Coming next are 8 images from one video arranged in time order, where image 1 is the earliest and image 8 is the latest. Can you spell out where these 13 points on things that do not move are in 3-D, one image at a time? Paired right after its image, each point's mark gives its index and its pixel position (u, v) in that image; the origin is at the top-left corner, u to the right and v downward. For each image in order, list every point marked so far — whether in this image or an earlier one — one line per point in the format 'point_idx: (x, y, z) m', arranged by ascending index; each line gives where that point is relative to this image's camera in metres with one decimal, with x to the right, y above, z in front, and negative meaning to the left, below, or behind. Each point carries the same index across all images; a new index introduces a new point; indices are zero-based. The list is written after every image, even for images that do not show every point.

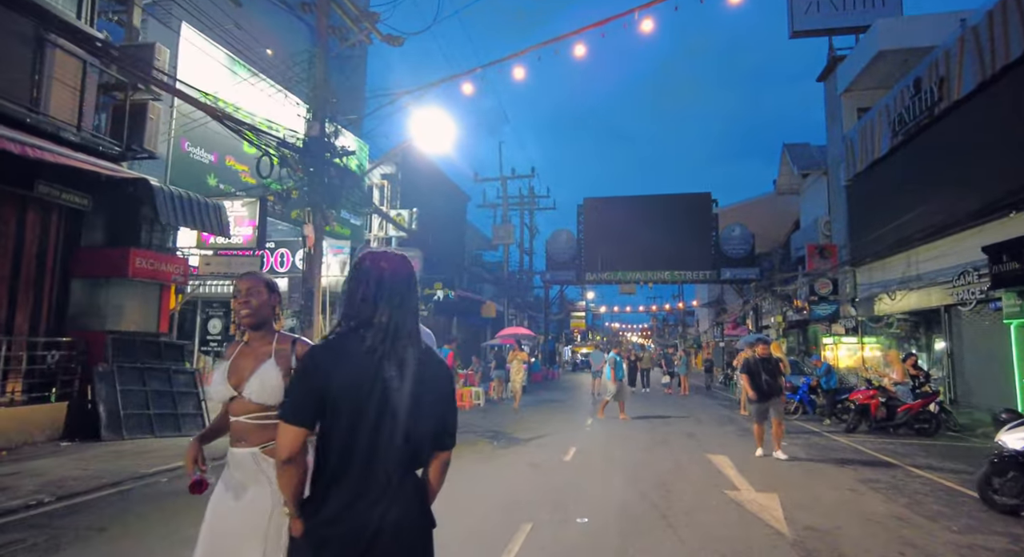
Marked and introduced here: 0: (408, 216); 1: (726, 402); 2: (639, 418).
0: (-3.7, +2.2, +19.5) m
1: (+6.9, -4.0, +18.6) m
2: (+3.0, -3.2, +13.1) m
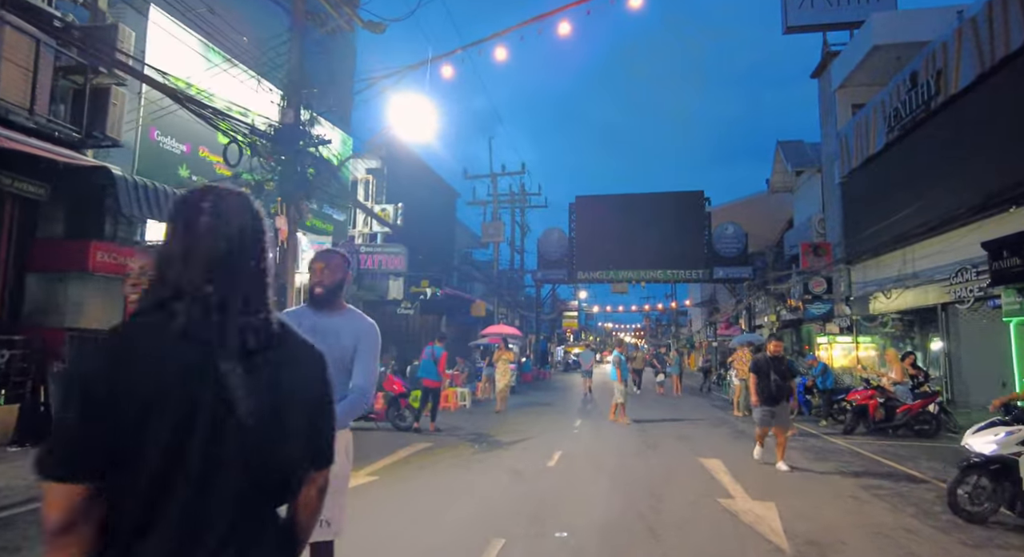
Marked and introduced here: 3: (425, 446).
0: (-4.0, +2.3, +19.0) m
1: (+6.5, -3.9, +18.1) m
2: (+2.7, -3.1, +12.6) m
3: (-1.3, -2.6, +8.8) m
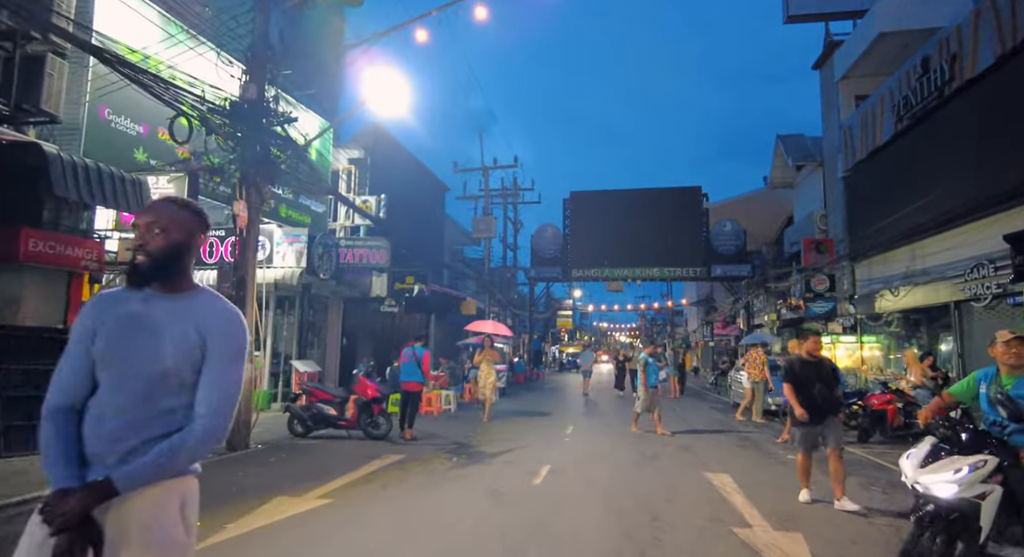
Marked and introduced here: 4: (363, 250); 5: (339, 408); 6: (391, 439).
0: (-4.4, +2.4, +18.0) m
1: (+6.2, -3.8, +17.2) m
2: (+2.4, -3.0, +11.6) m
3: (-1.6, -2.5, +7.8) m
4: (-4.3, +0.8, +16.3) m
5: (-2.9, -2.2, +9.8) m
6: (-2.1, -2.7, +9.7) m
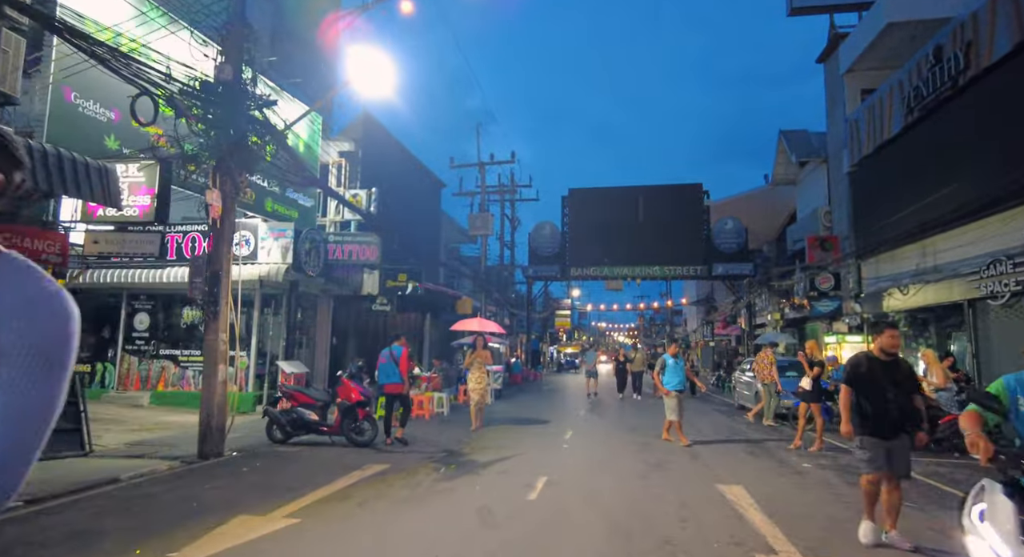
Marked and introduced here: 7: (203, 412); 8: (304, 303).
0: (-4.5, +2.5, +17.3) m
1: (+6.1, -3.7, +16.6) m
2: (+2.3, -3.0, +11.0) m
3: (-1.7, -2.4, +7.2) m
4: (-4.4, +0.9, +15.7) m
5: (-3.0, -2.1, +9.1) m
6: (-2.1, -2.6, +9.0) m
7: (-4.4, -1.9, +8.3) m
8: (-6.2, -0.7, +16.9) m
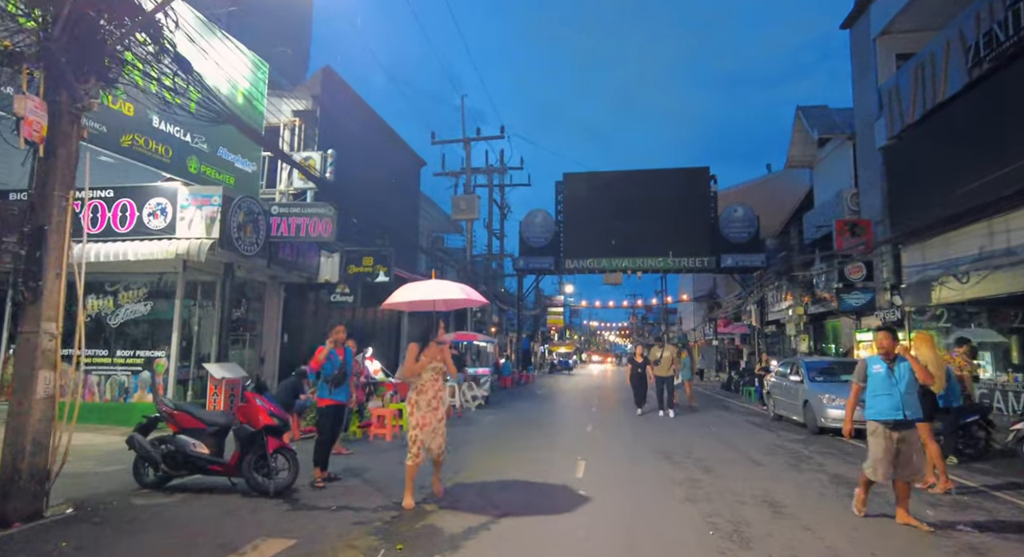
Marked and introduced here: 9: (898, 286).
0: (-4.7, +2.9, +14.3) m
1: (+5.8, -3.4, +13.7) m
2: (+2.1, -2.6, +8.1) m
3: (-1.7, -2.0, +4.2) m
4: (-4.6, +1.3, +12.6) m
5: (-3.1, -1.7, +6.1) m
6: (-2.3, -2.2, +6.0) m
7: (-4.5, -1.5, +5.2) m
8: (-6.5, -0.3, +13.7) m
9: (+12.7, -0.2, +18.9) m
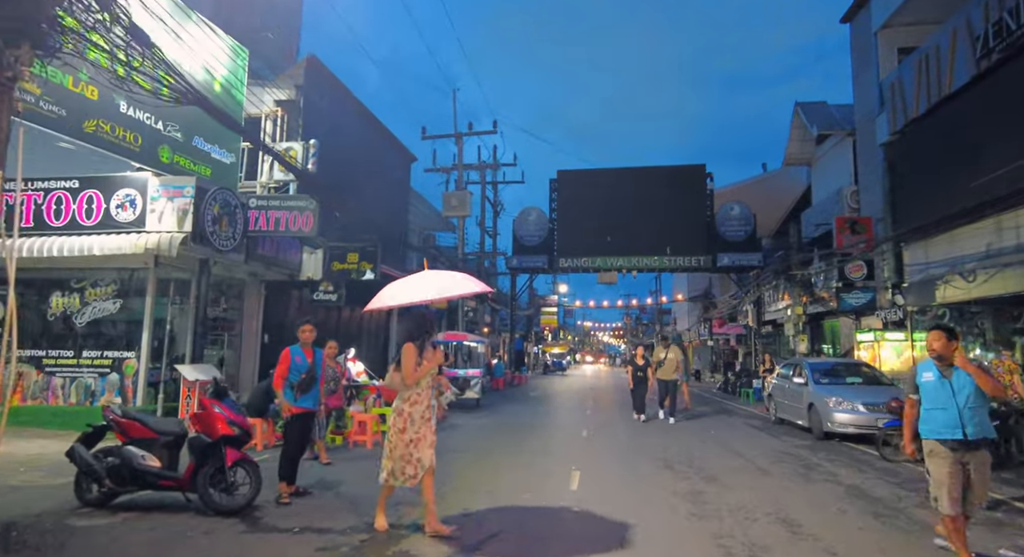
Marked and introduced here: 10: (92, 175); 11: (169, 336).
0: (-4.9, +3.0, +13.6) m
1: (+5.6, -3.3, +13.2) m
2: (+2.0, -2.5, +7.5) m
3: (-1.8, -1.9, +3.5) m
4: (-4.8, +1.4, +11.9) m
5: (-3.3, -1.7, +5.4) m
6: (-2.4, -2.2, +5.4) m
7: (-4.6, -1.4, +4.5) m
8: (-6.7, -0.2, +13.1) m
9: (+12.5, -0.2, +18.4) m
10: (-7.7, +1.9, +10.5) m
11: (-7.0, -1.2, +11.8) m
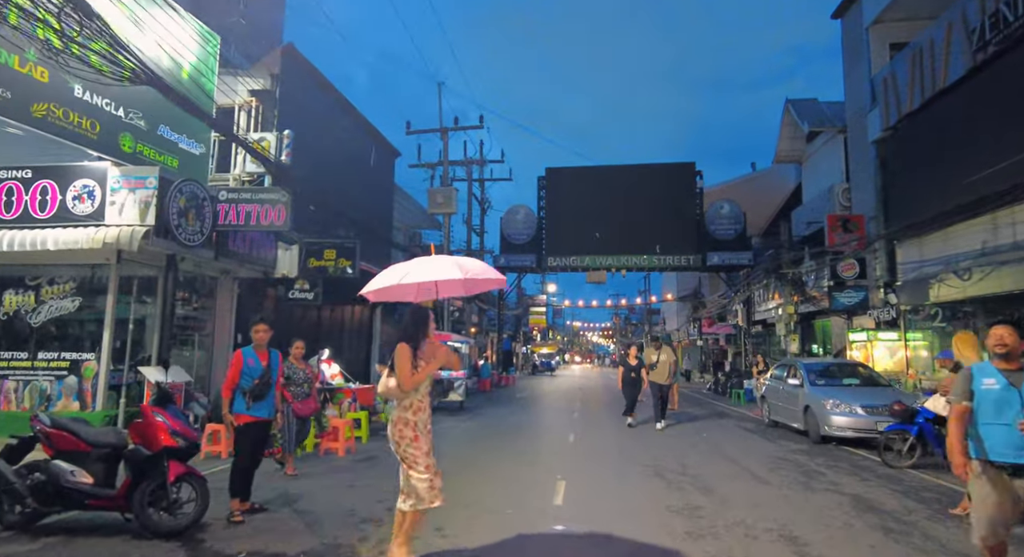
0: (-5.3, +3.0, +13.0) m
1: (+5.3, -3.3, +12.7) m
2: (+1.8, -2.5, +7.0) m
3: (-2.0, -1.9, +3.0) m
4: (-5.1, +1.4, +11.3) m
5: (-3.5, -1.6, +4.8) m
6: (-2.6, -2.1, +4.8) m
7: (-4.8, -1.4, +3.9) m
8: (-7.0, -0.1, +12.4) m
9: (+12.0, -0.1, +18.1) m
10: (-8.0, +2.0, +9.9) m
11: (-7.3, -1.1, +11.1) m
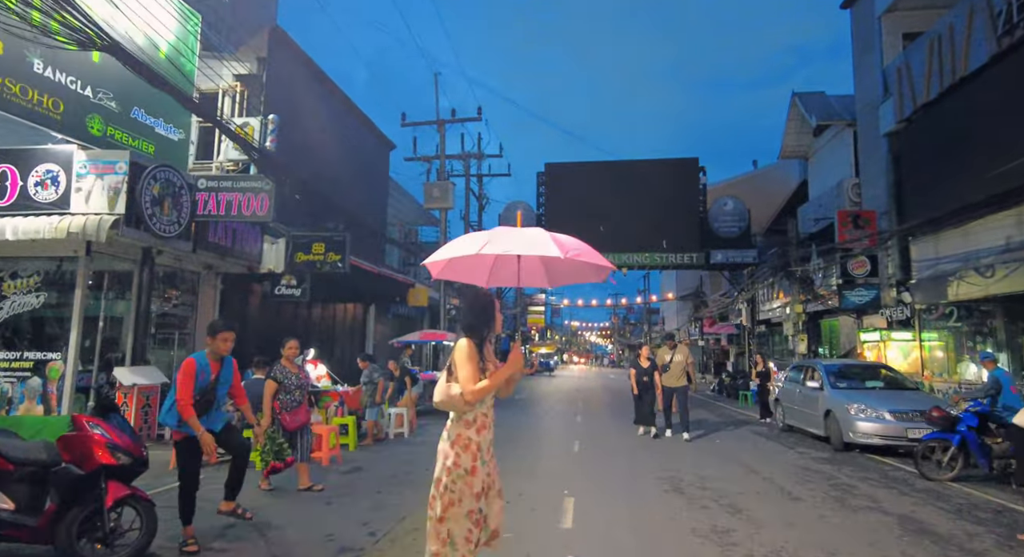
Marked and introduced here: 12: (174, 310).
0: (-5.3, +3.1, +12.2) m
1: (+5.3, -3.2, +12.0) m
2: (+1.8, -2.4, +6.2) m
3: (-2.0, -1.8, +2.2) m
4: (-5.1, +1.5, +10.5) m
5: (-3.4, -1.5, +4.1) m
6: (-2.5, -2.0, +4.1) m
7: (-4.8, -1.3, +3.1) m
8: (-7.0, 0.0, +11.6) m
9: (+12.0, -0.1, +17.4) m
10: (-8.0, +2.1, +9.1) m
11: (-7.3, -1.0, +10.3) m
12: (-7.0, -0.7, +11.9) m
